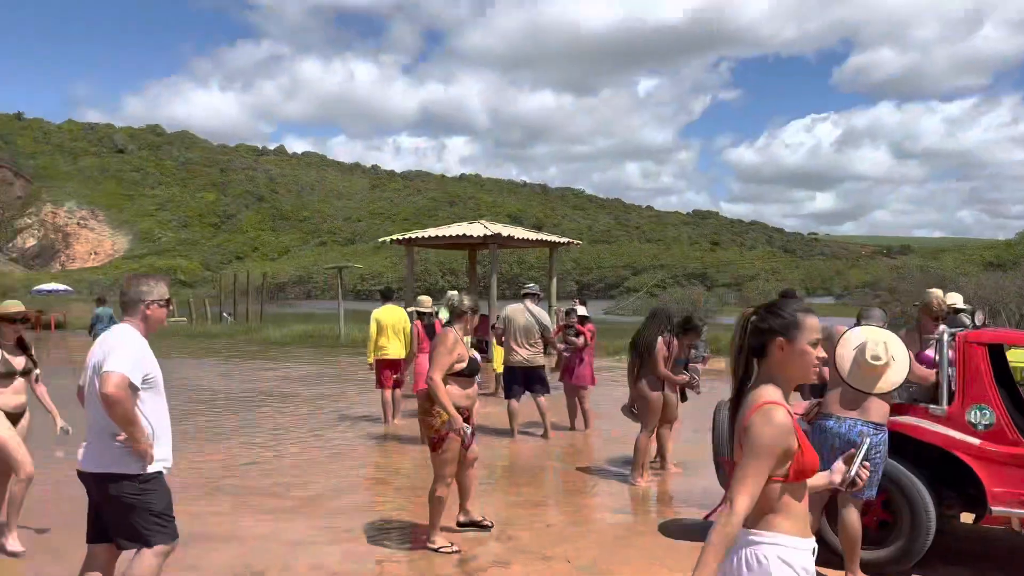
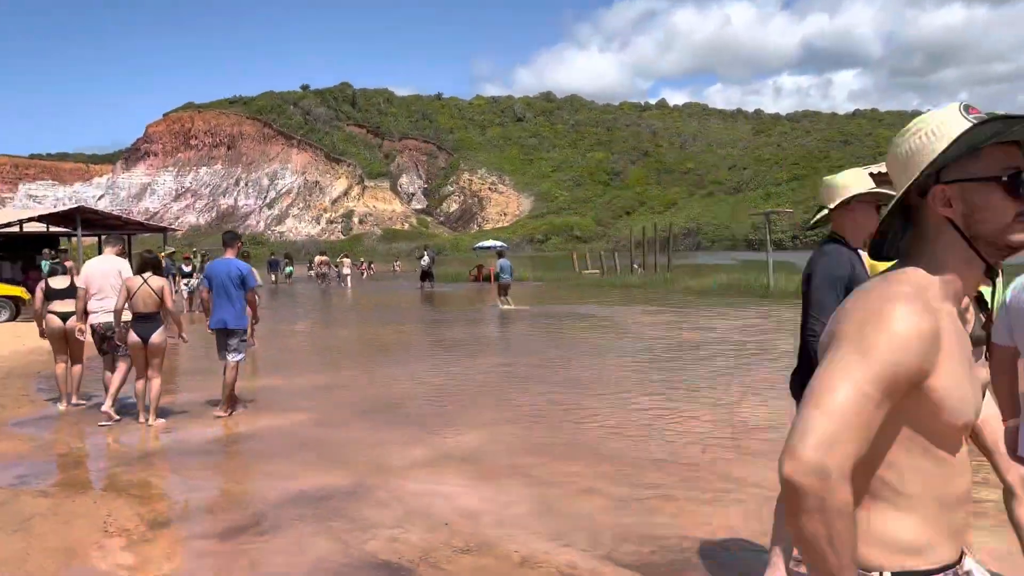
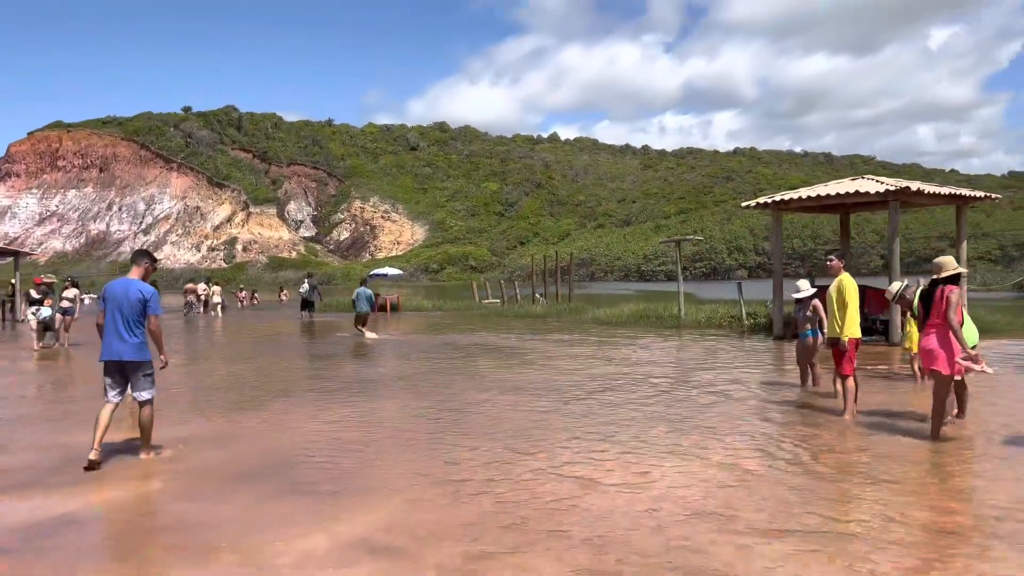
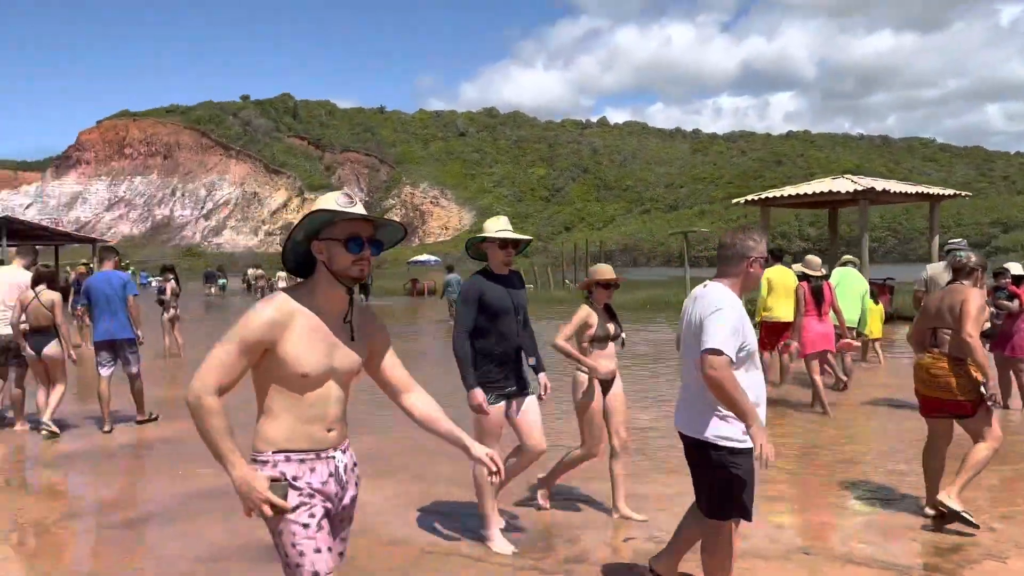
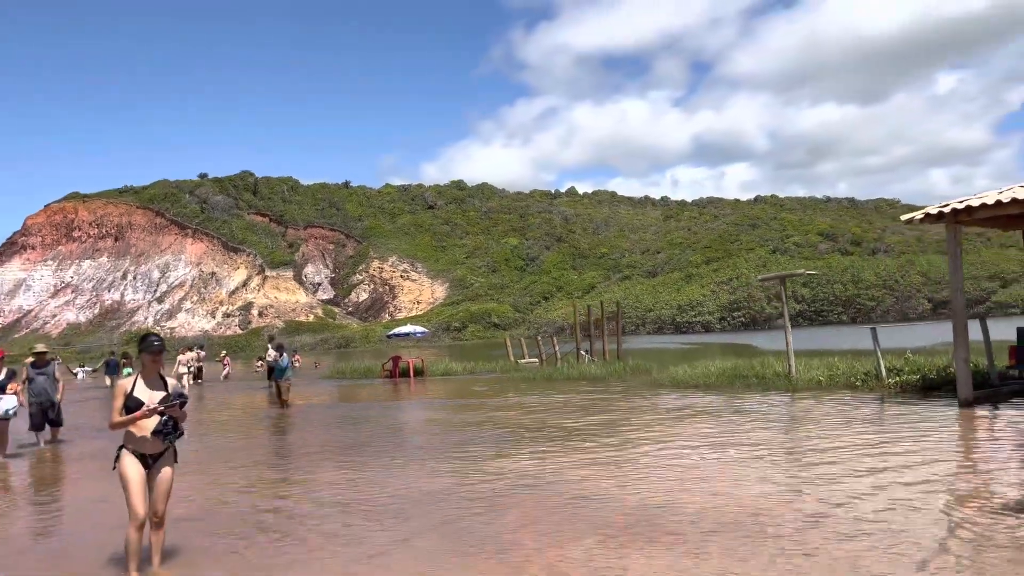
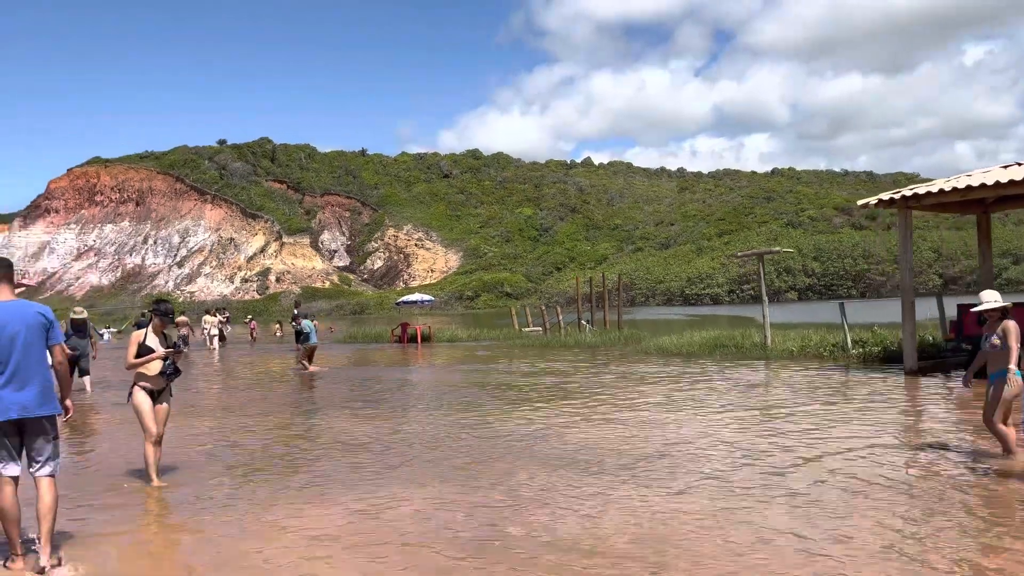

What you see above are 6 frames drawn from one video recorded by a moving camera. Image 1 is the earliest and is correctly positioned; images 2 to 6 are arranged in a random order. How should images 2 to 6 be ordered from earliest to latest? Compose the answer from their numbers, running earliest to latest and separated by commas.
4, 2, 3, 6, 5
